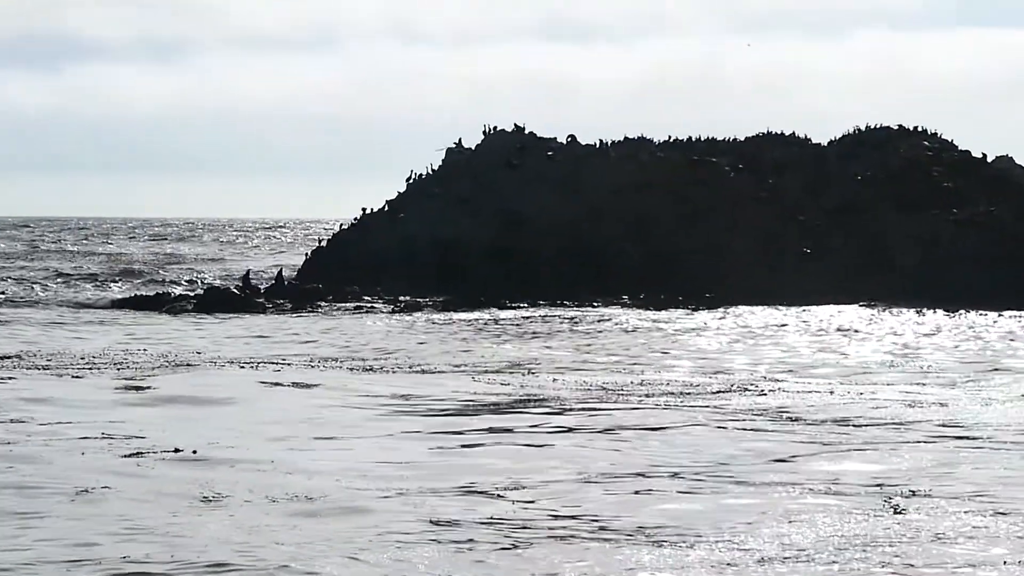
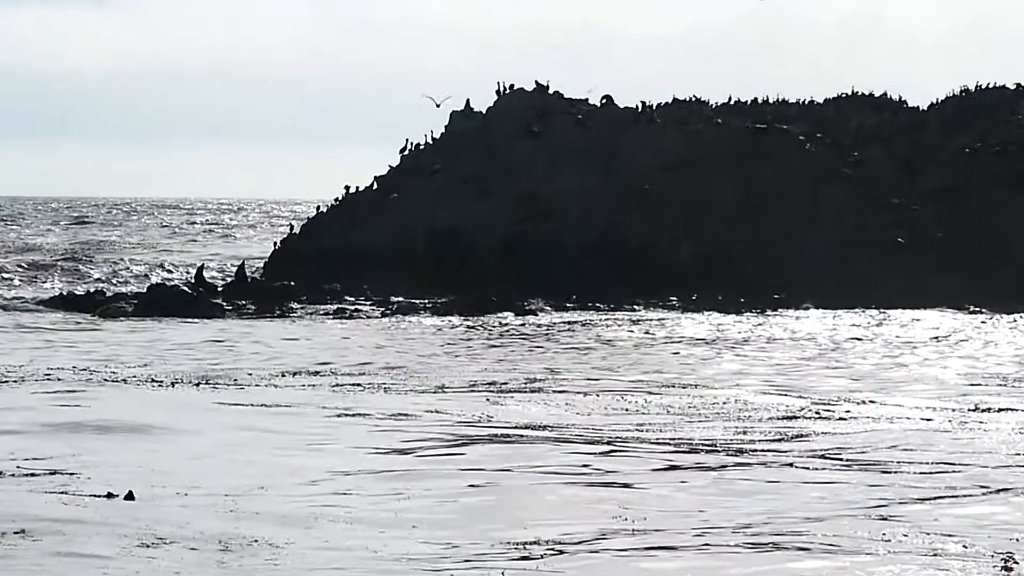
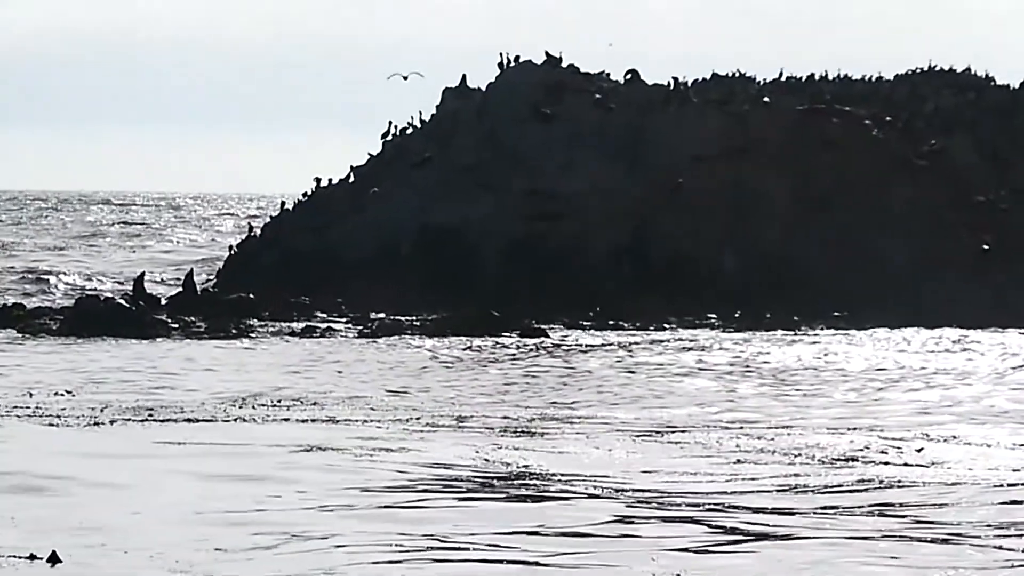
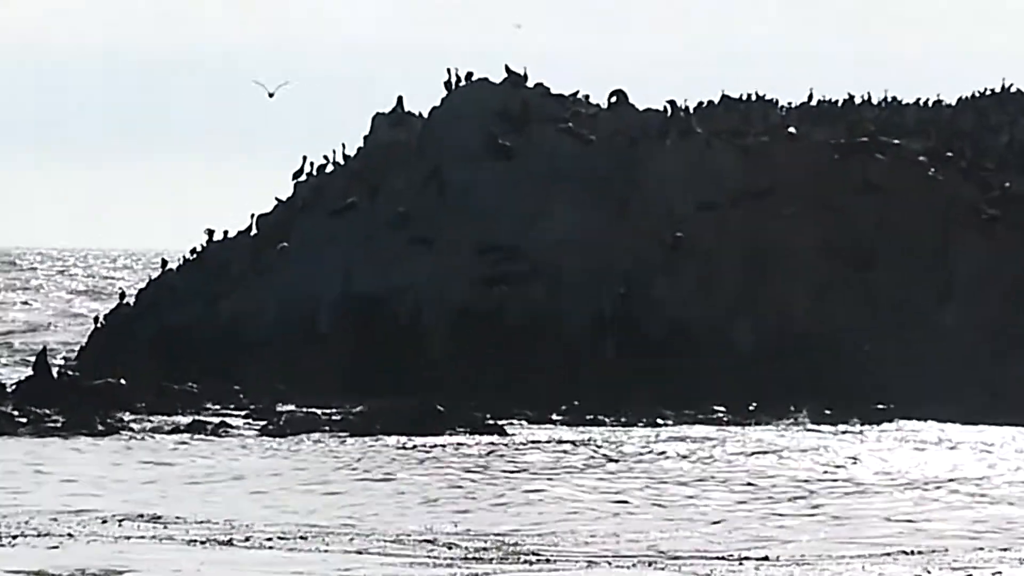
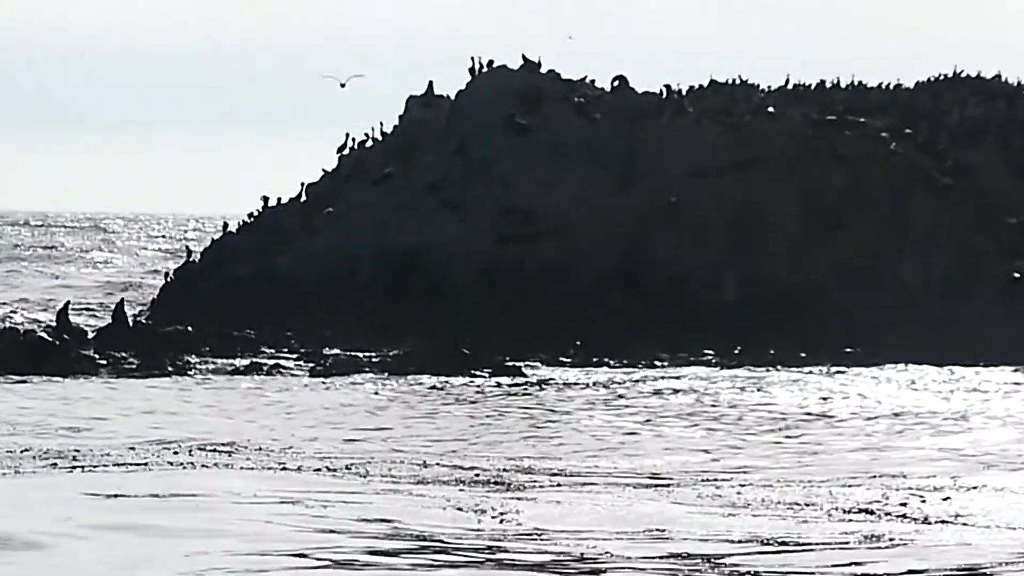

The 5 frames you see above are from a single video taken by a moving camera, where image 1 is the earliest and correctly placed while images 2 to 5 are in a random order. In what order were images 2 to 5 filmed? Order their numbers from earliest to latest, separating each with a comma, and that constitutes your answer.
2, 3, 5, 4
